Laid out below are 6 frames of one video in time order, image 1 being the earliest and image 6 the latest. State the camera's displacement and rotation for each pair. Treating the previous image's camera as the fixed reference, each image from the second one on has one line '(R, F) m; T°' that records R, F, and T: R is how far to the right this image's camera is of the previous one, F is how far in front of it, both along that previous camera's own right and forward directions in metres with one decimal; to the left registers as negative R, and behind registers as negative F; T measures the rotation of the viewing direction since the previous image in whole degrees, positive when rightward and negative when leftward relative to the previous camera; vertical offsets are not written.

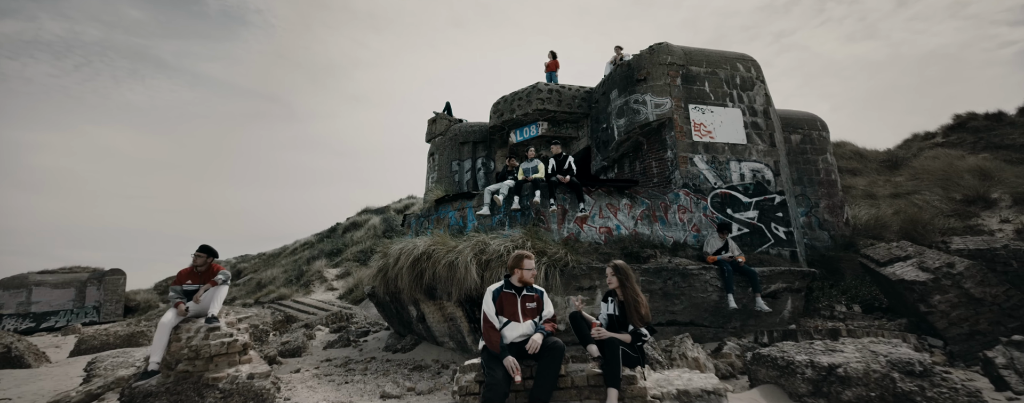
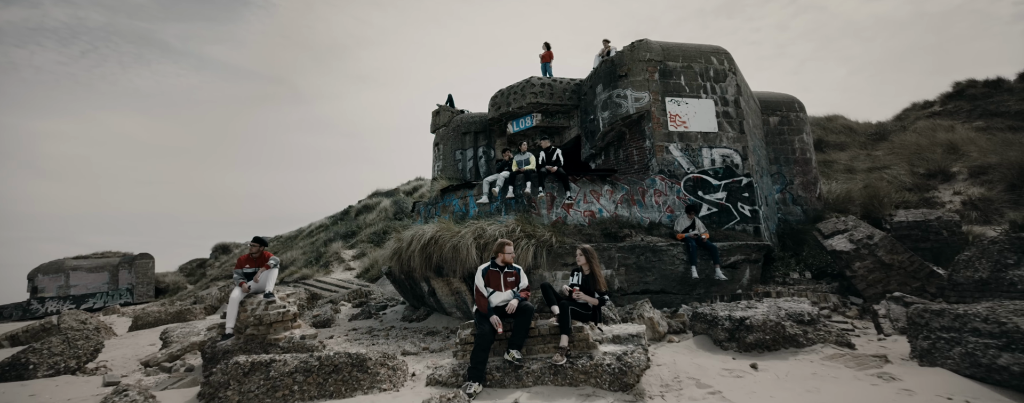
(+0.3, -1.1) m; -1°
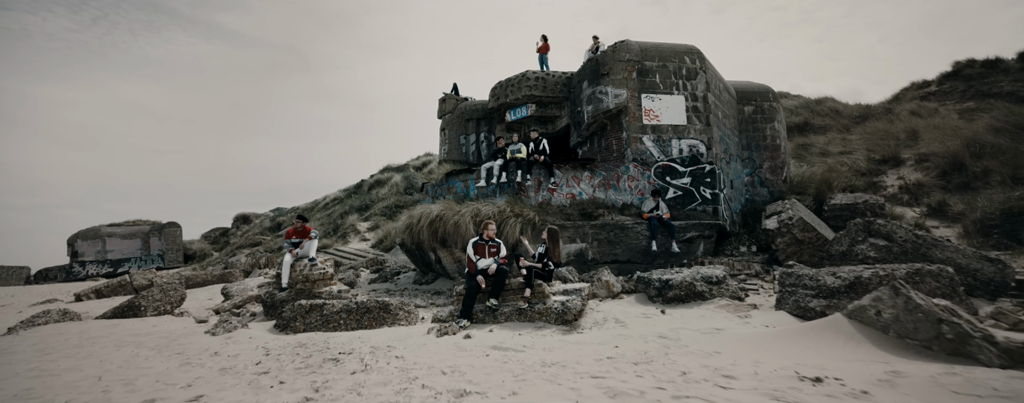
(+0.4, -1.5) m; -1°
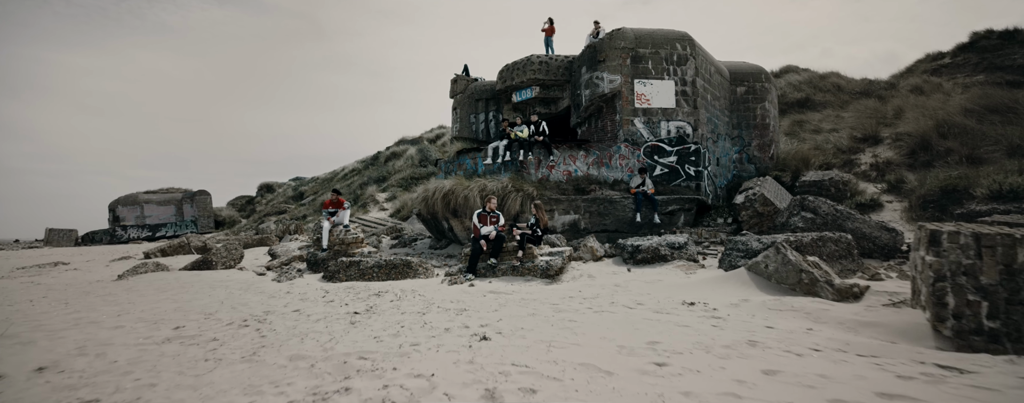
(+0.3, -1.3) m; -2°
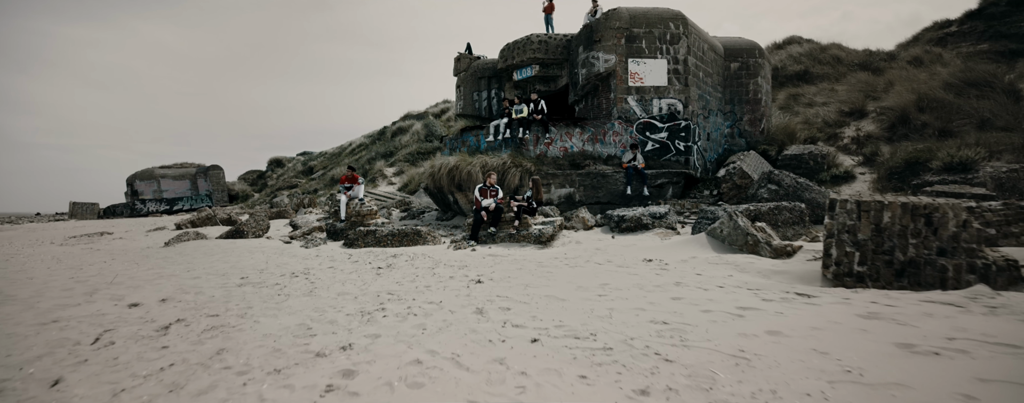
(+0.2, -0.9) m; -1°
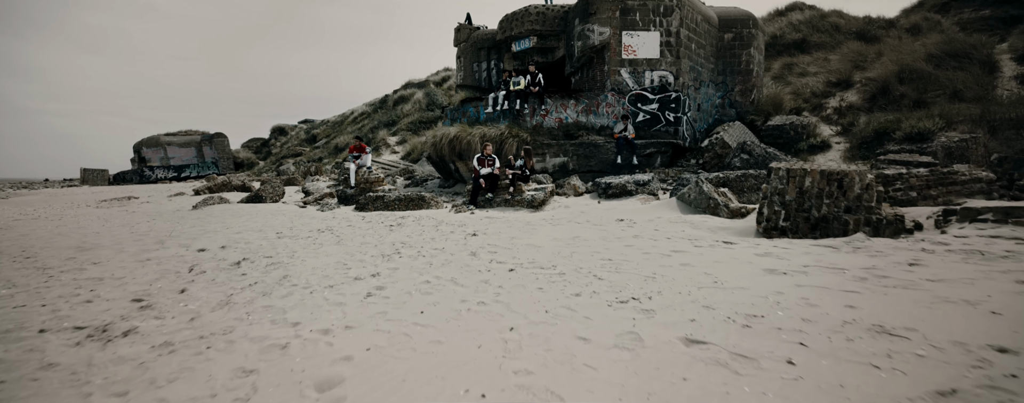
(+0.1, -0.8) m; 0°
